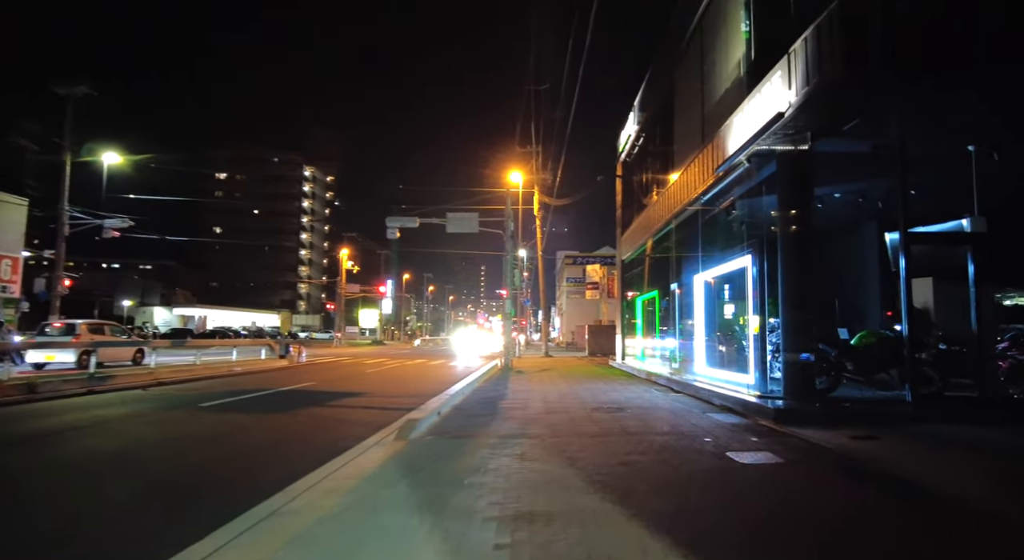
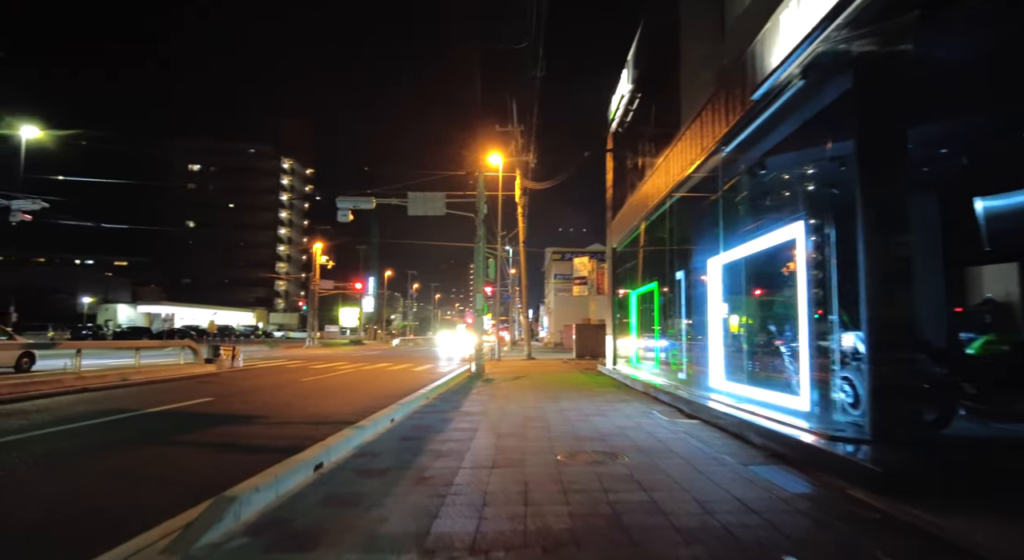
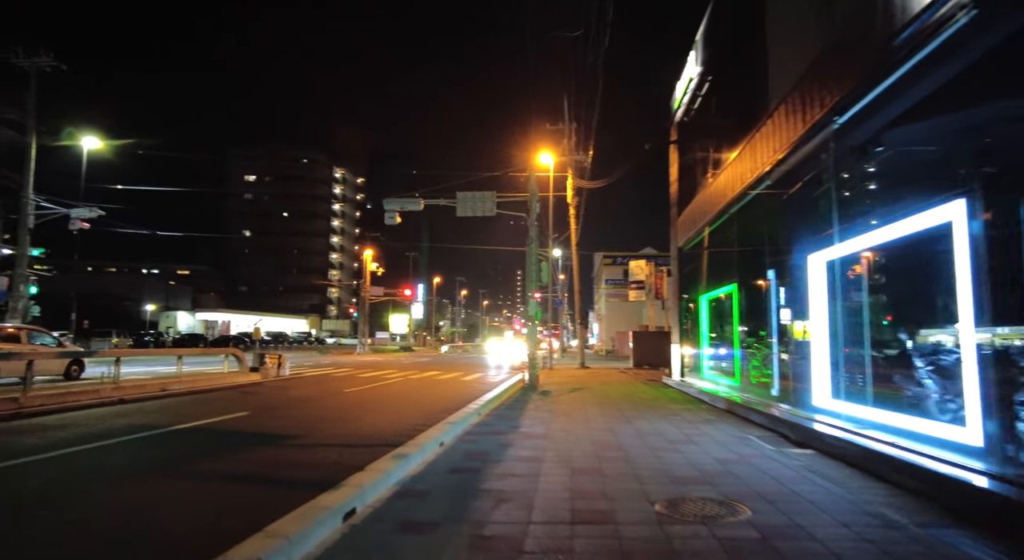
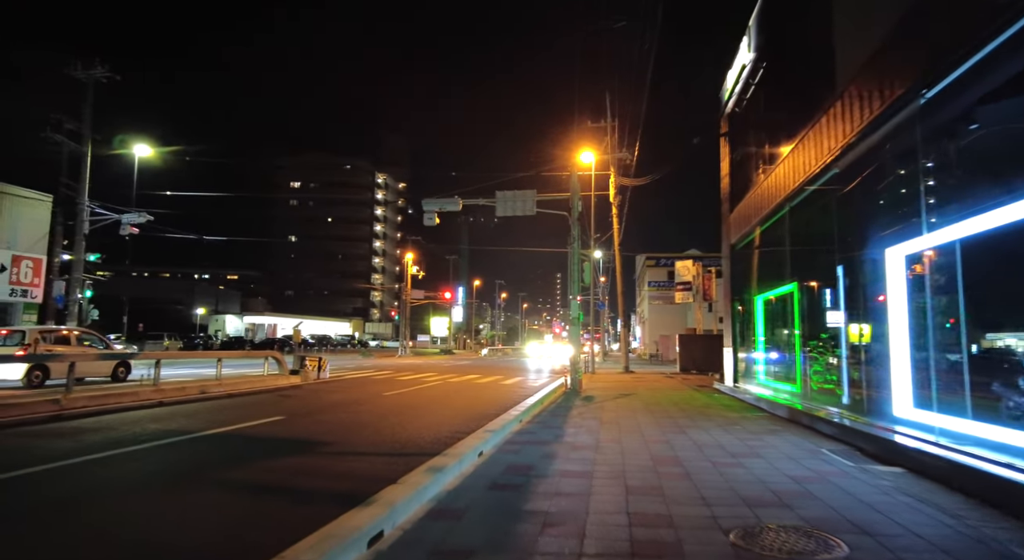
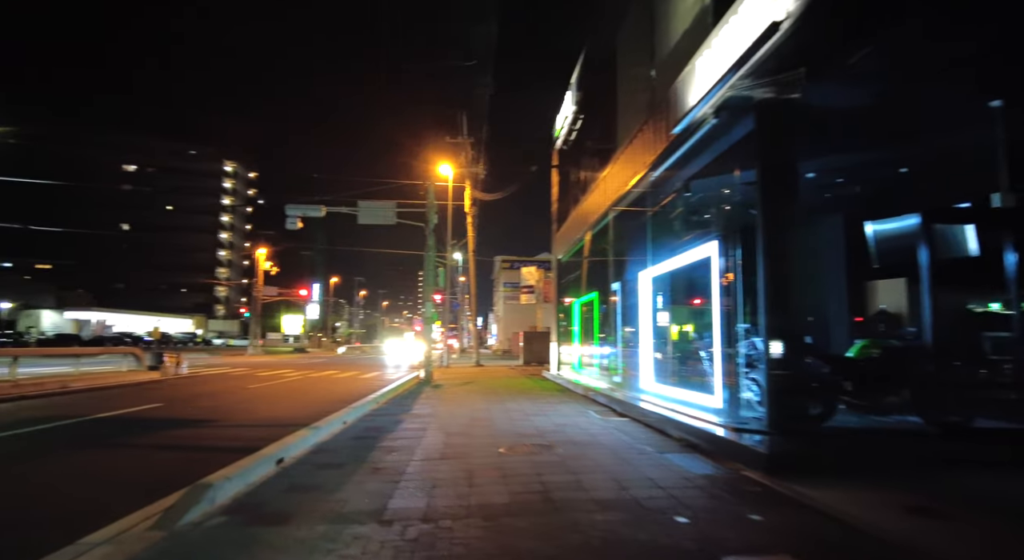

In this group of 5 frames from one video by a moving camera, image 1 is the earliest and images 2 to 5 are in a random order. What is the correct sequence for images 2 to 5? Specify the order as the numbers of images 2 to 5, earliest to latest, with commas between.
5, 2, 3, 4
